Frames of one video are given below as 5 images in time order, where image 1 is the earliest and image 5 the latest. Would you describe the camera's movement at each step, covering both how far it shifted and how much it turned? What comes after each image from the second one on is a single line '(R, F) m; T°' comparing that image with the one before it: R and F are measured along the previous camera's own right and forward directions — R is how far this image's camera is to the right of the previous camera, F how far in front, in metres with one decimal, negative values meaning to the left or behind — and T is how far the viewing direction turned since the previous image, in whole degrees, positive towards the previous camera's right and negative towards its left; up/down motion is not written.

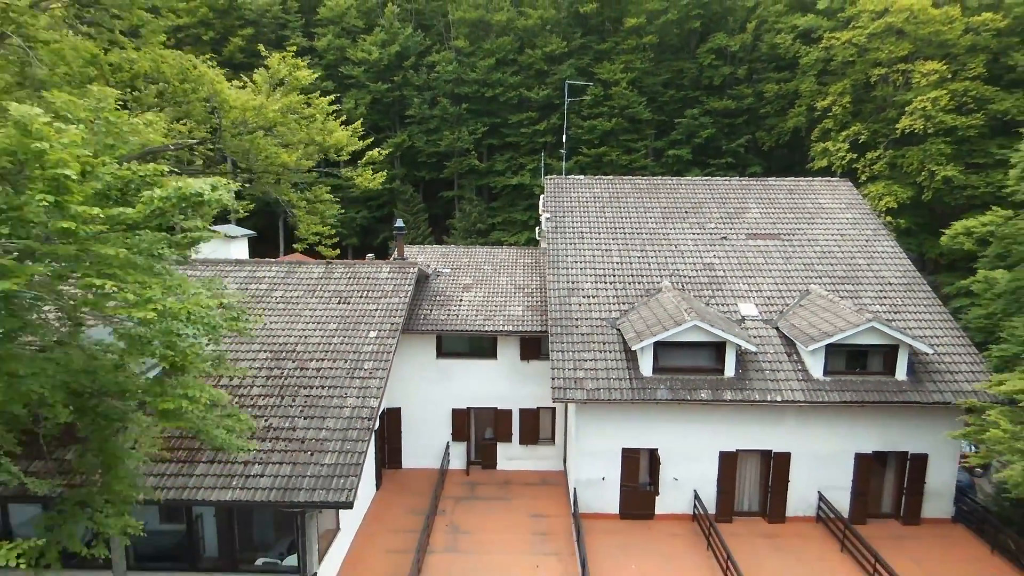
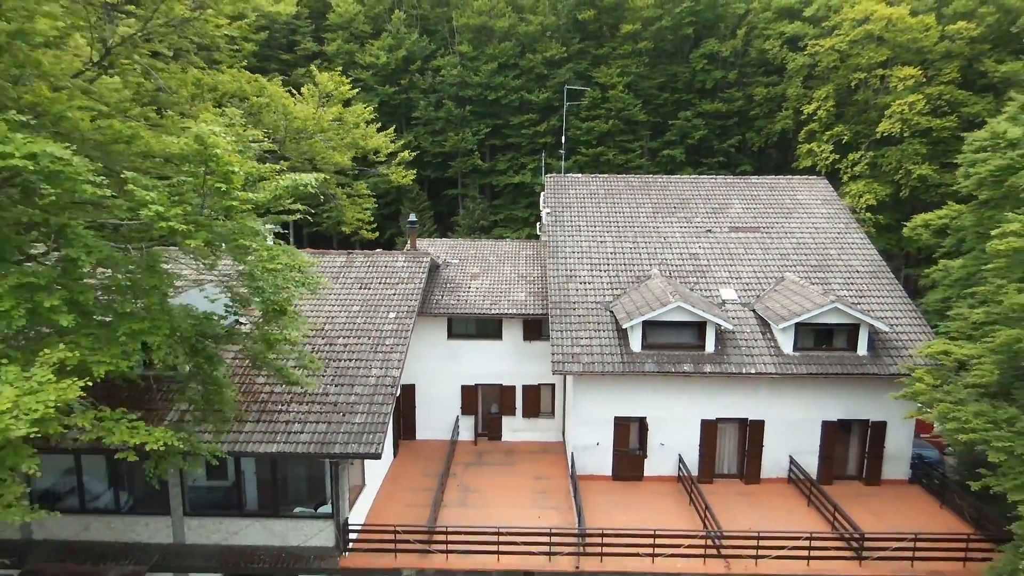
(-0.1, -2.1) m; 0°
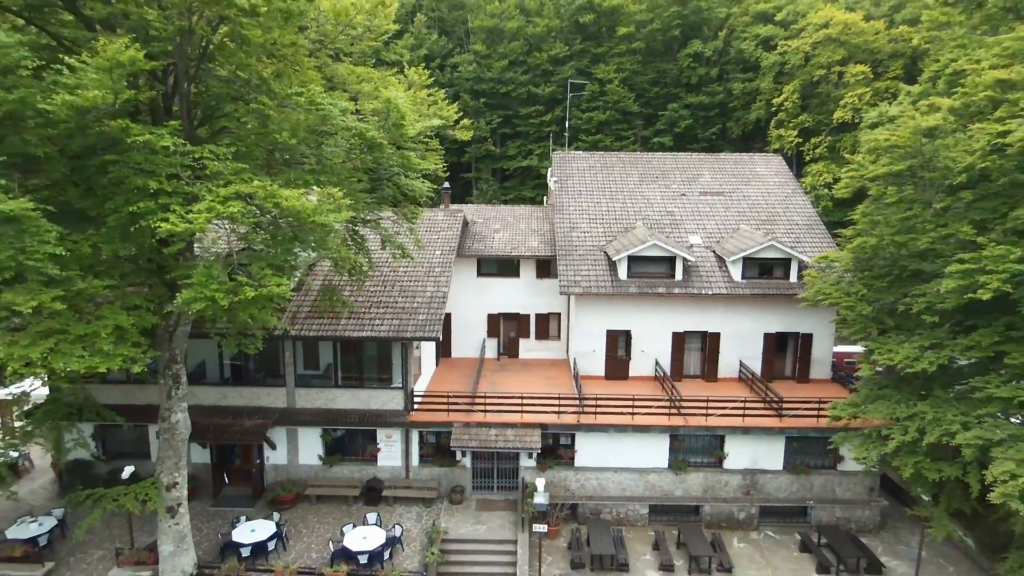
(-0.7, -6.1) m; 0°
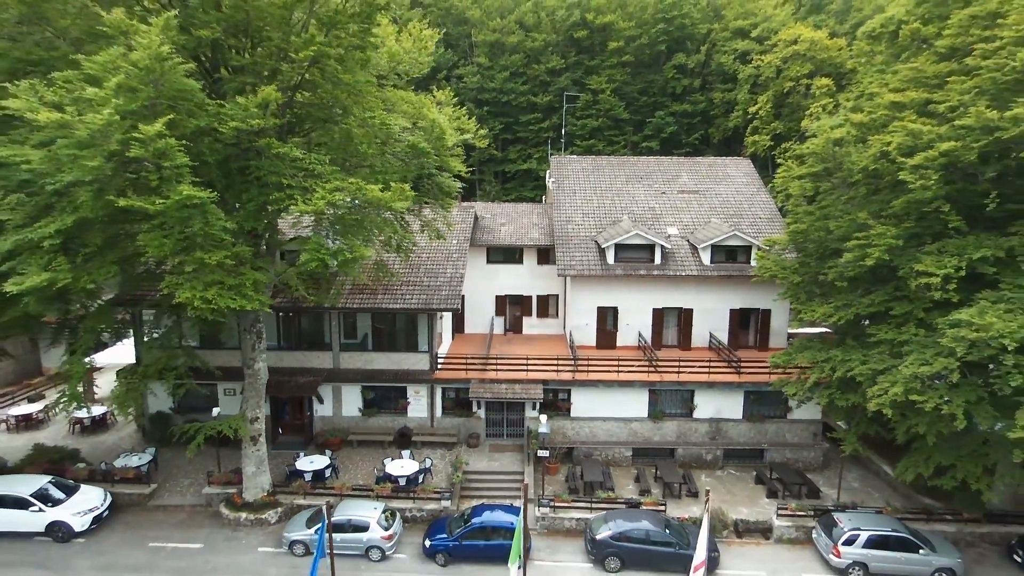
(-0.4, -4.6) m; 0°
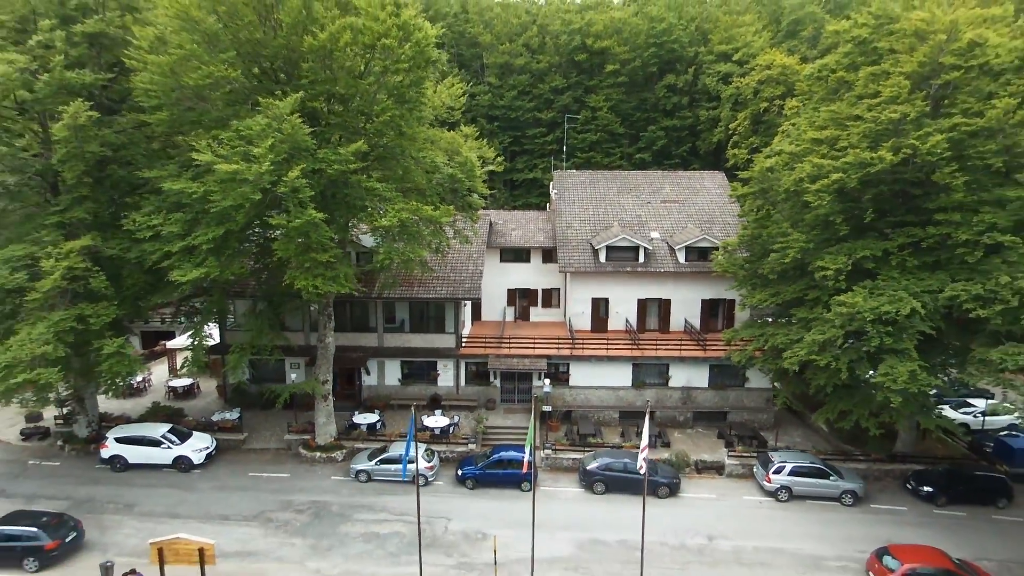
(-0.2, -6.4) m; 0°
